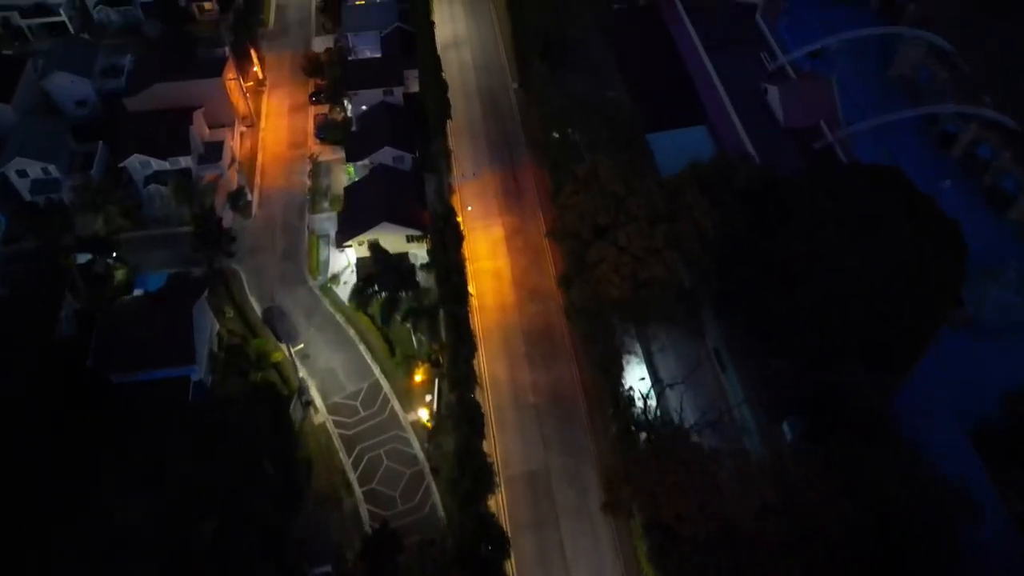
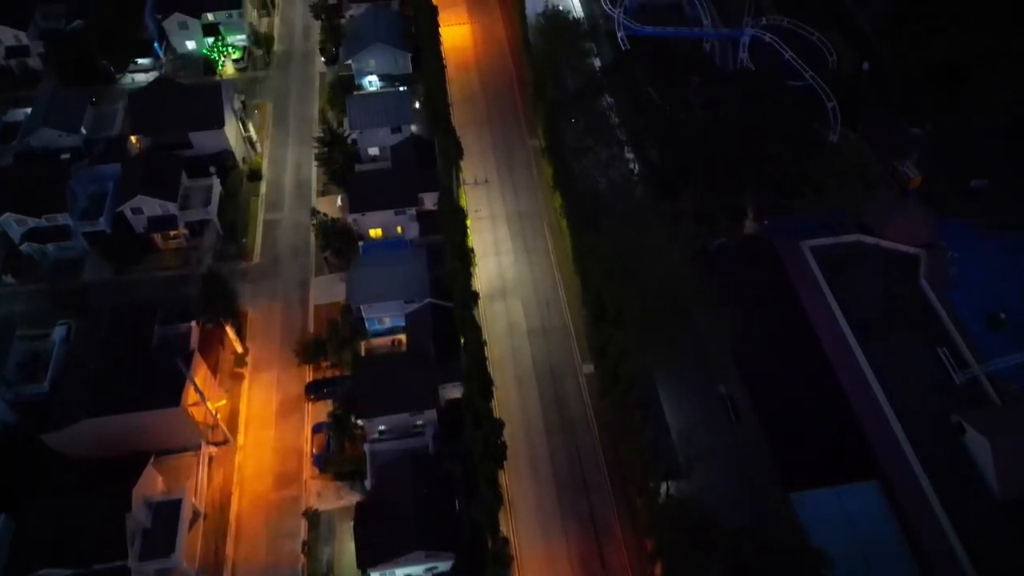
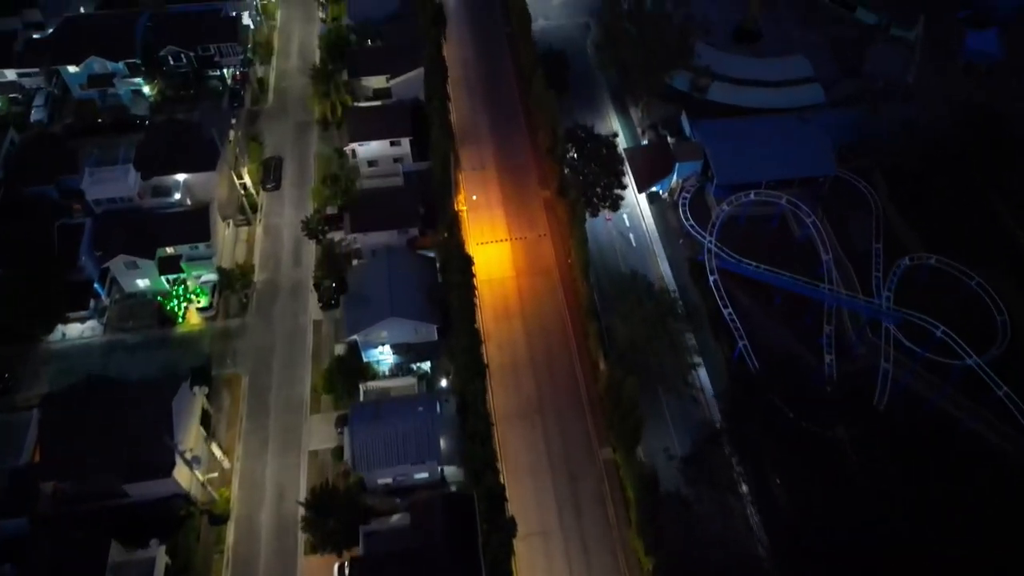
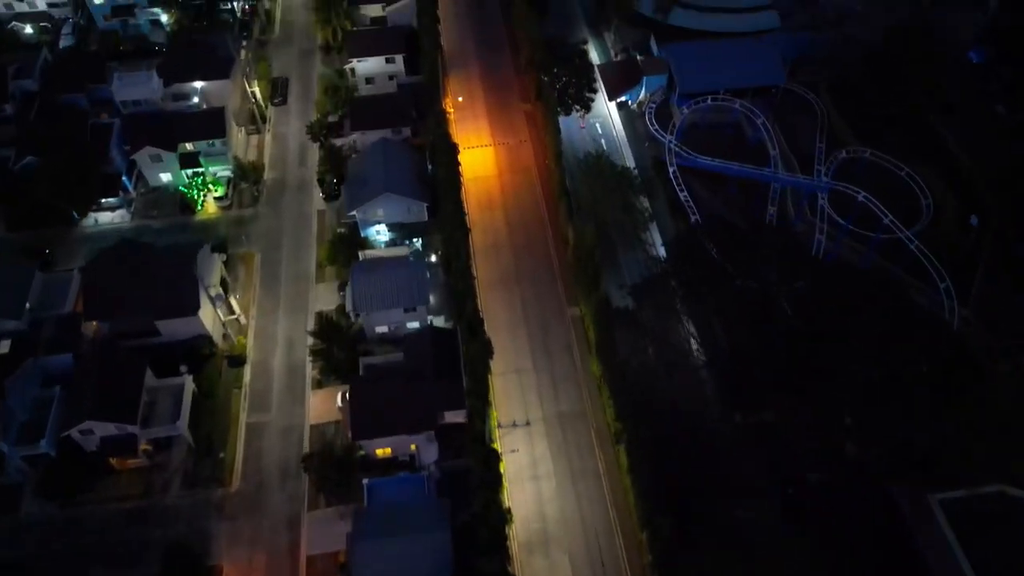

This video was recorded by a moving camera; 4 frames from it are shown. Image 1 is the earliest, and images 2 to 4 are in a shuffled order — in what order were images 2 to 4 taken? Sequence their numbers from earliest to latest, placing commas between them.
2, 4, 3
